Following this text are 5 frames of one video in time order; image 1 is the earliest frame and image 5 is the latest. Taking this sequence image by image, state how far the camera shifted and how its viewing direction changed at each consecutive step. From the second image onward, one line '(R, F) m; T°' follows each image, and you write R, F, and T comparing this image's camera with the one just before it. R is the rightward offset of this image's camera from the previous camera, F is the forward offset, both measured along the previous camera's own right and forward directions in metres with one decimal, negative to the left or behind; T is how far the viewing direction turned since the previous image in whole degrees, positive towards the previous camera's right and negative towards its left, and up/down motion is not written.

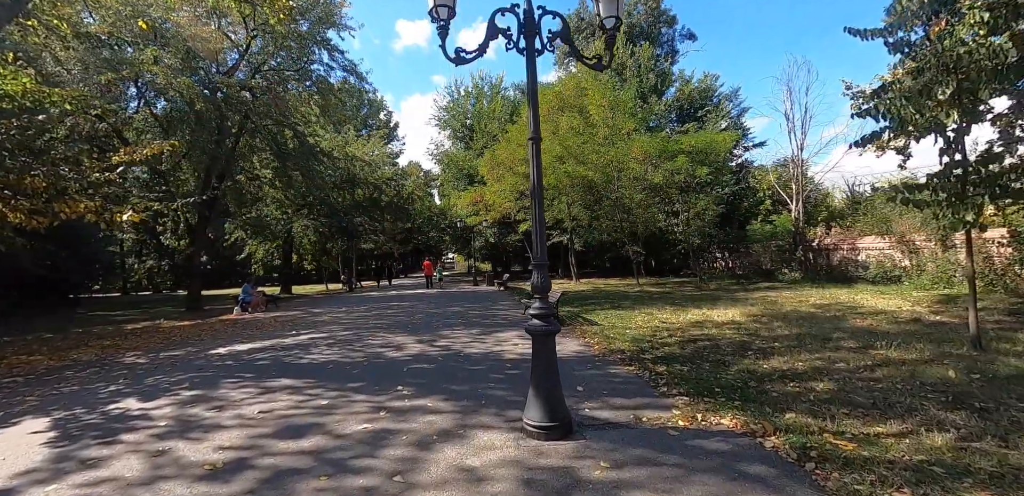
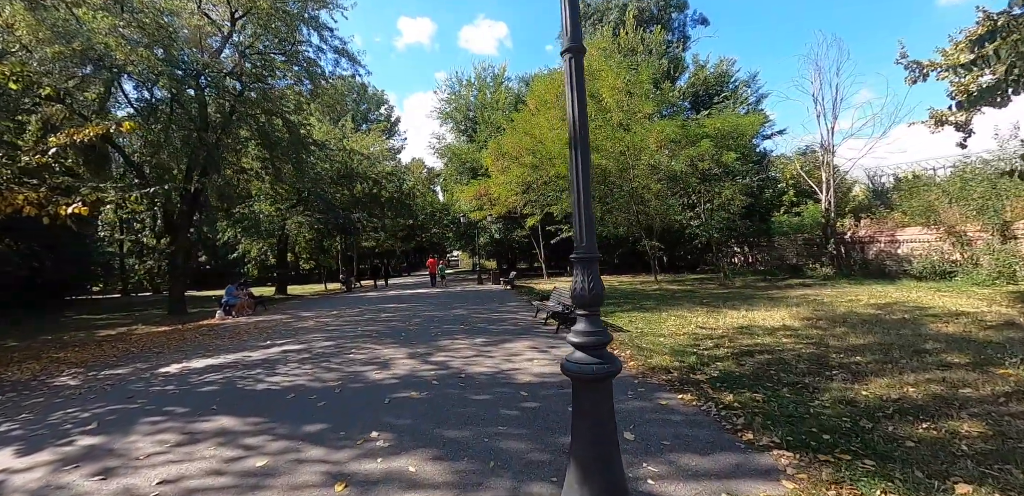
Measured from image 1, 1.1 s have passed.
(-0.1, +1.7) m; -1°
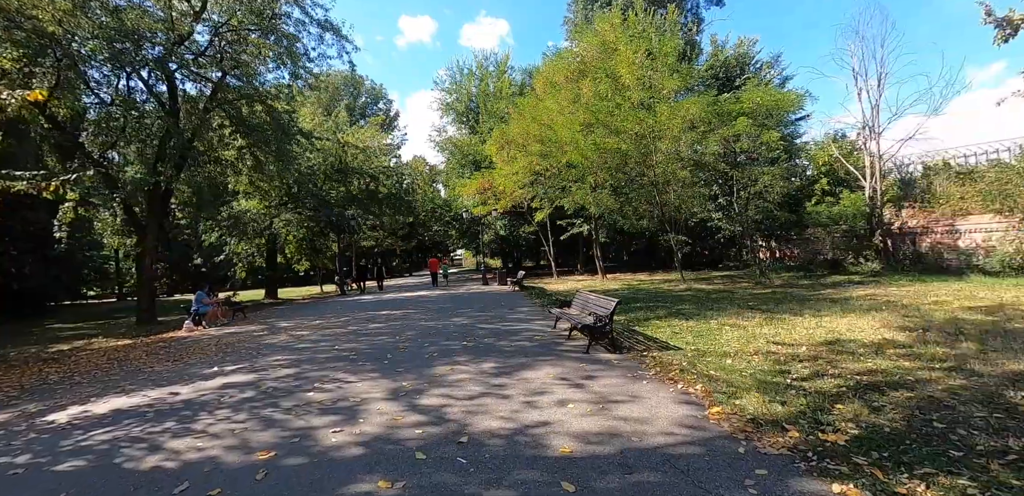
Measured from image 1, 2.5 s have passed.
(-0.2, +2.2) m; 0°
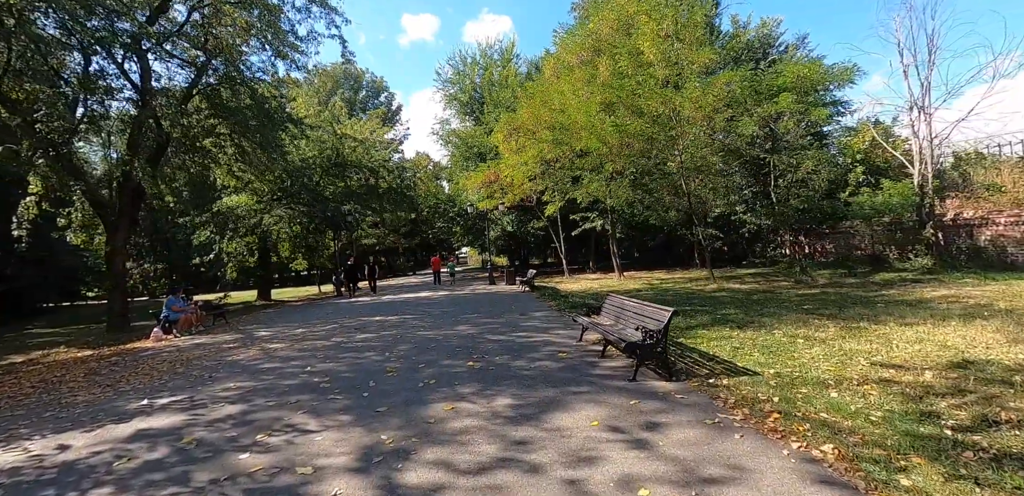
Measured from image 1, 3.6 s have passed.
(-0.2, +1.8) m; -1°
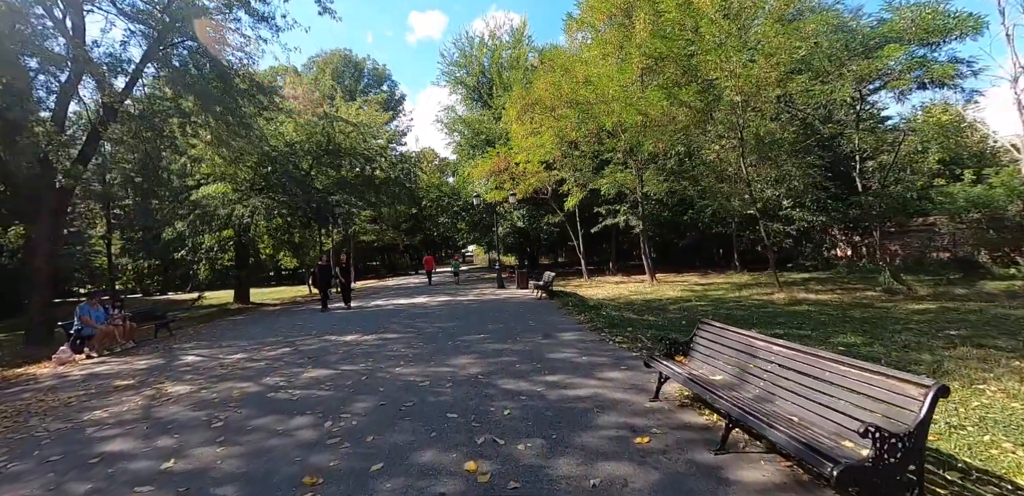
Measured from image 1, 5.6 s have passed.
(-0.2, +3.1) m; -1°
